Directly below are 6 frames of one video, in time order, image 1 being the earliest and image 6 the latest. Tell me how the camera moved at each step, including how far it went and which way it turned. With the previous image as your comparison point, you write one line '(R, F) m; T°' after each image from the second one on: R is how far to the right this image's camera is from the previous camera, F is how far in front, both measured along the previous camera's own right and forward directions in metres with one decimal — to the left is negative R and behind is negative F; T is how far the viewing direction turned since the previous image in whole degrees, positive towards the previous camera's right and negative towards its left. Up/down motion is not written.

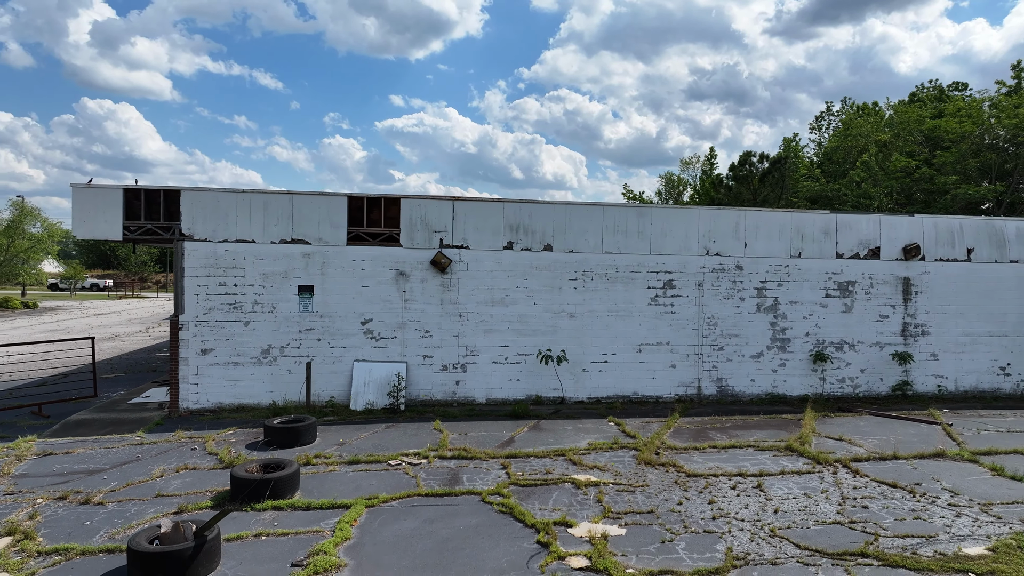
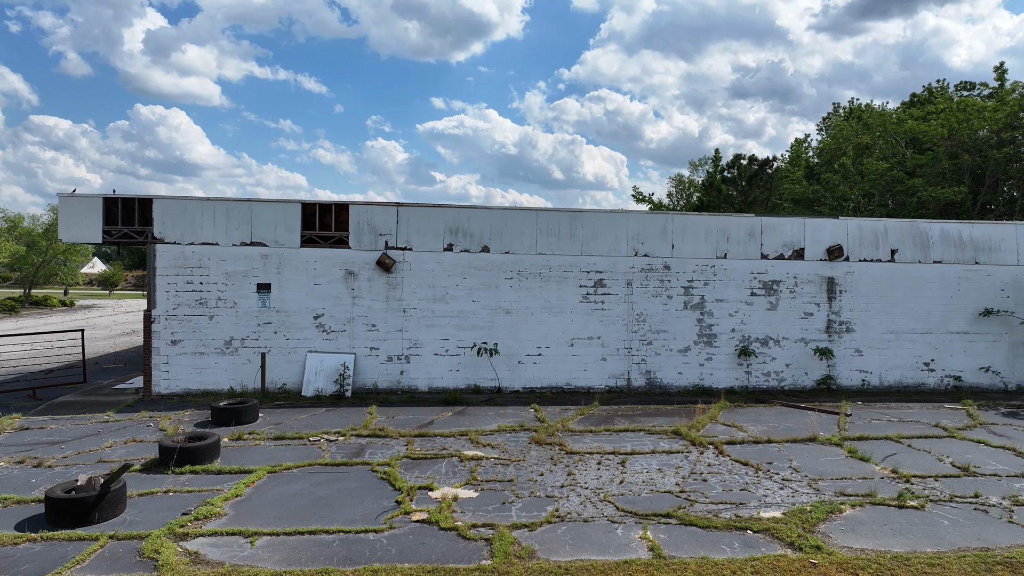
(+1.4, -0.8) m; -3°
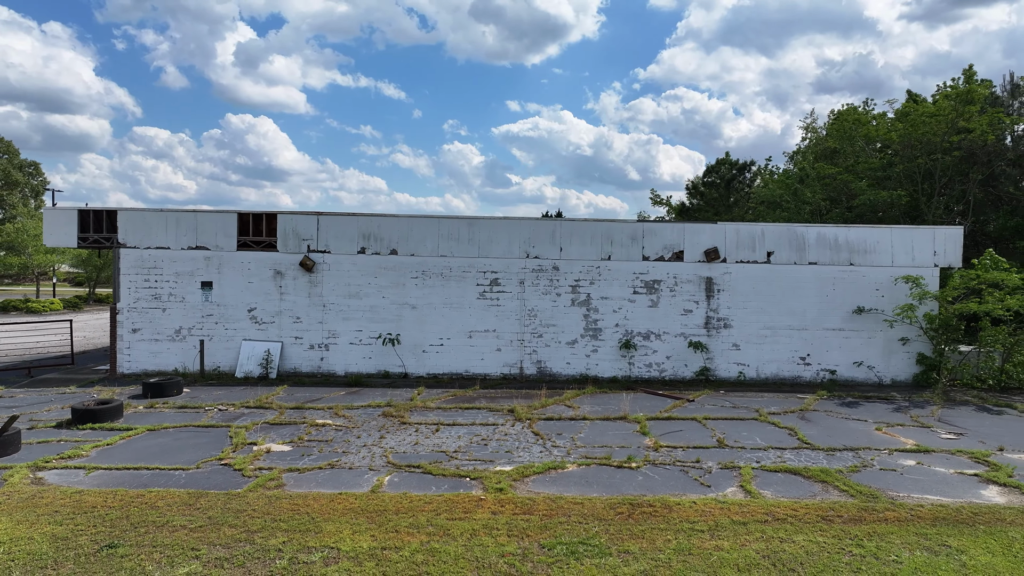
(+2.6, -1.2) m; -6°
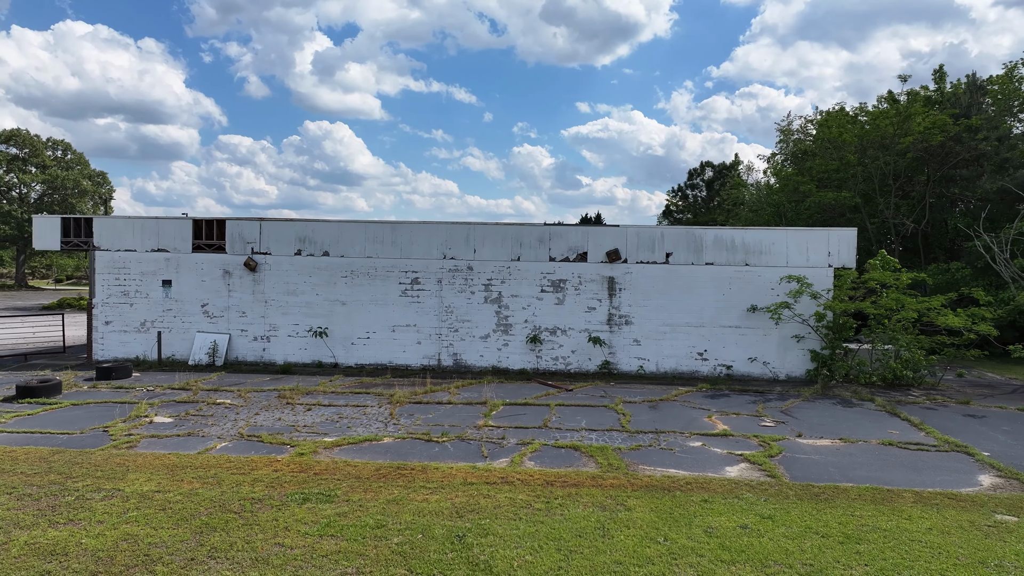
(+2.6, -0.8) m; -6°
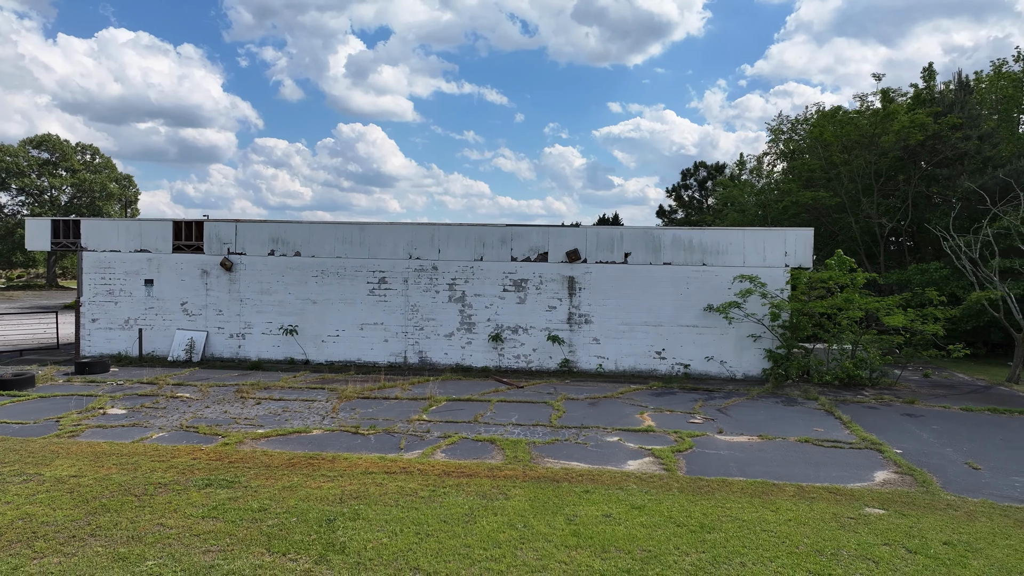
(+1.2, -0.2) m; -3°
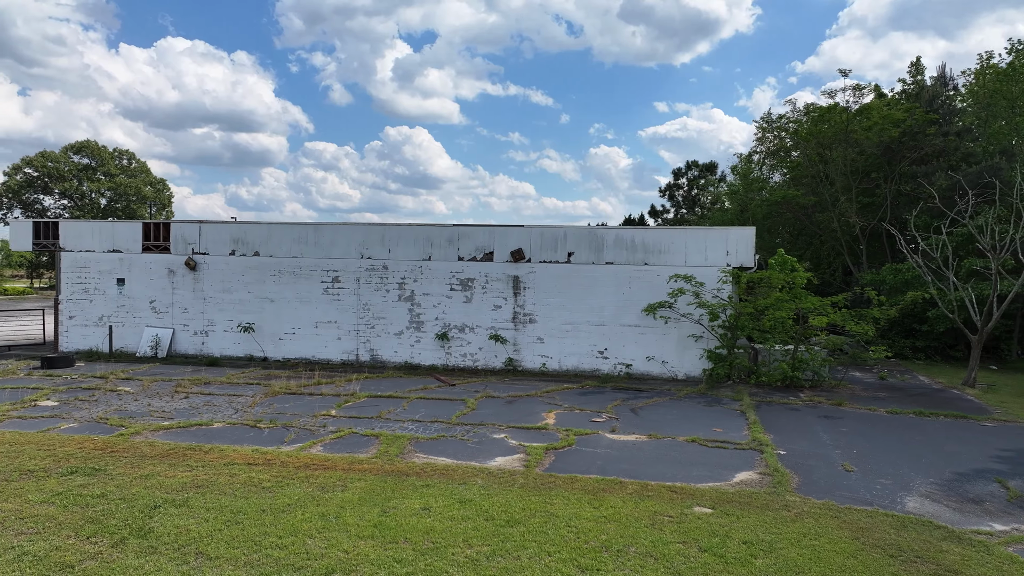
(+1.7, 0.0) m; -4°
